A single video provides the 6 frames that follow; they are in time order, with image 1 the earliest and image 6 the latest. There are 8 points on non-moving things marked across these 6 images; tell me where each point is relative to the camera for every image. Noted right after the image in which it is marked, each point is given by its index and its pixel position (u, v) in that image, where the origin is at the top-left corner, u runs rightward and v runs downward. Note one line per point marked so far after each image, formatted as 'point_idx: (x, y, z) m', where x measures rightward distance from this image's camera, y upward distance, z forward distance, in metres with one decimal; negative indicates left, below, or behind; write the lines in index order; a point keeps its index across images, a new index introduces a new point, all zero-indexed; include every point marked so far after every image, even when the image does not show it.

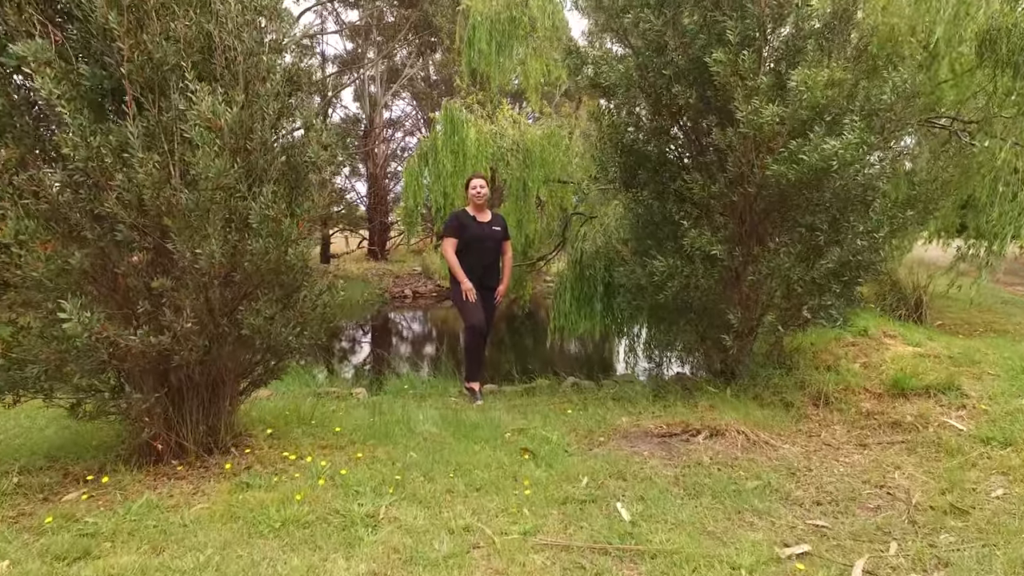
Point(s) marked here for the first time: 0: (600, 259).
0: (+0.9, +0.3, +6.9) m
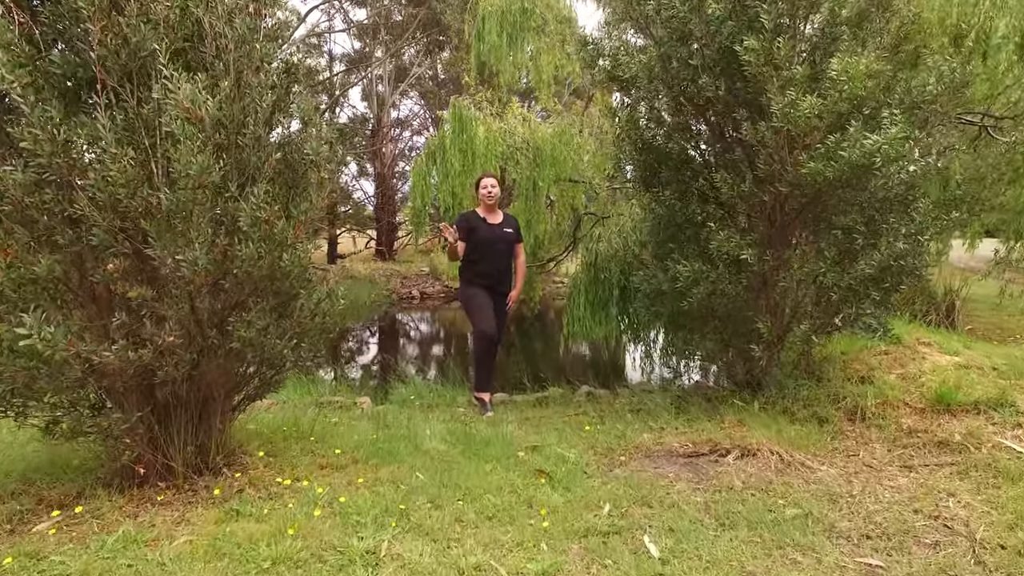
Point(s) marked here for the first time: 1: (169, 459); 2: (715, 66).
0: (+1.0, +0.3, +6.6) m
1: (-1.6, -0.8, +3.1) m
2: (+1.2, +1.3, +3.9) m
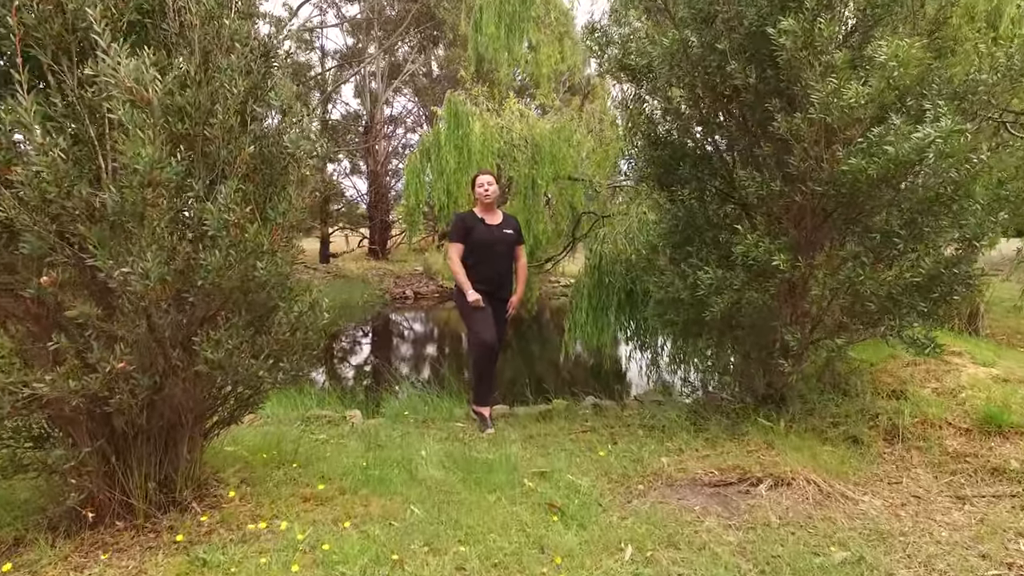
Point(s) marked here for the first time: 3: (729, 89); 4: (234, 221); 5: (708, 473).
0: (+1.0, +0.2, +6.2) m
1: (-1.6, -0.9, +2.7) m
2: (+1.3, +1.3, +3.6) m
3: (+1.2, +1.1, +3.7) m
4: (-1.0, +0.3, +2.4) m
5: (+1.0, -0.9, +3.4) m
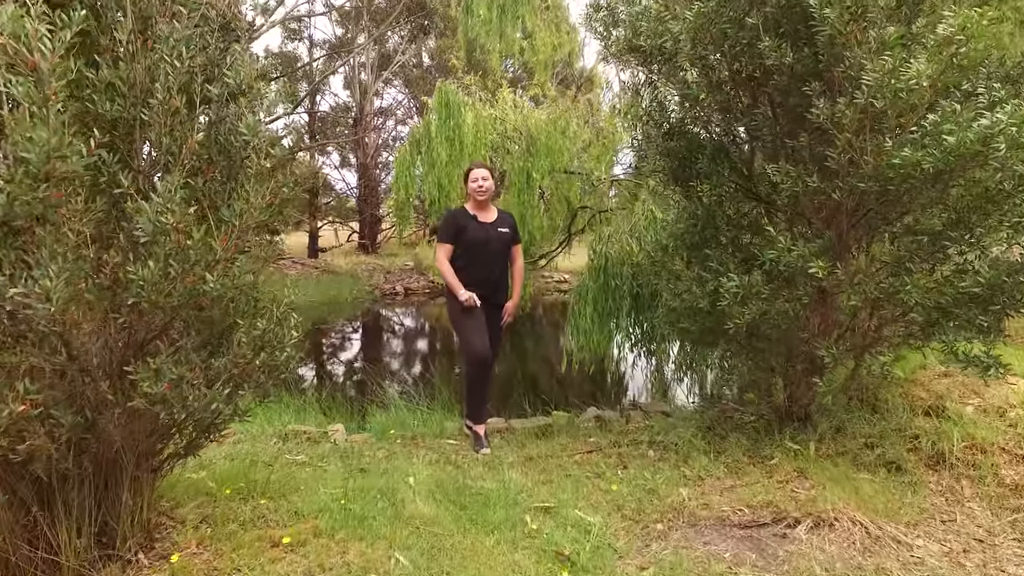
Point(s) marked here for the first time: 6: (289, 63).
0: (+1.0, +0.2, +5.8) m
1: (-1.6, -0.9, +2.3) m
2: (+1.3, +1.2, +3.1) m
3: (+1.2, +1.1, +3.2) m
4: (-1.0, +0.2, +2.0) m
5: (+1.0, -1.0, +3.0) m
6: (-5.7, +5.7, +16.8) m
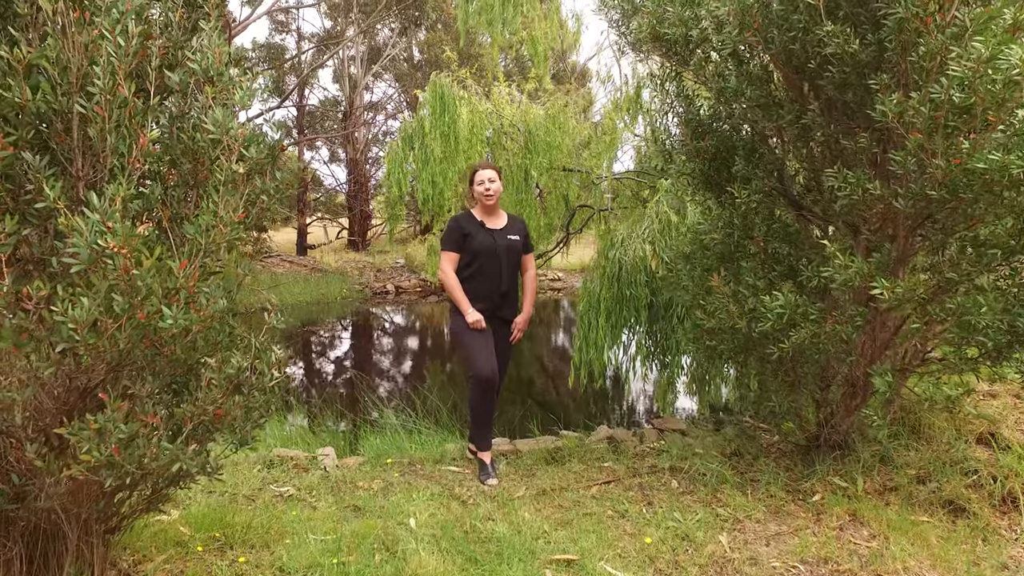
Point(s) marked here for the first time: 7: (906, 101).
0: (+1.0, +0.1, +5.4) m
1: (-1.5, -1.0, +1.9) m
2: (+1.3, +1.1, +2.7) m
3: (+1.3, +1.0, +2.8) m
4: (-0.9, +0.1, +1.6) m
5: (+1.1, -1.1, +2.6) m
6: (-5.8, +5.7, +16.2) m
7: (+1.5, +0.7, +2.5) m
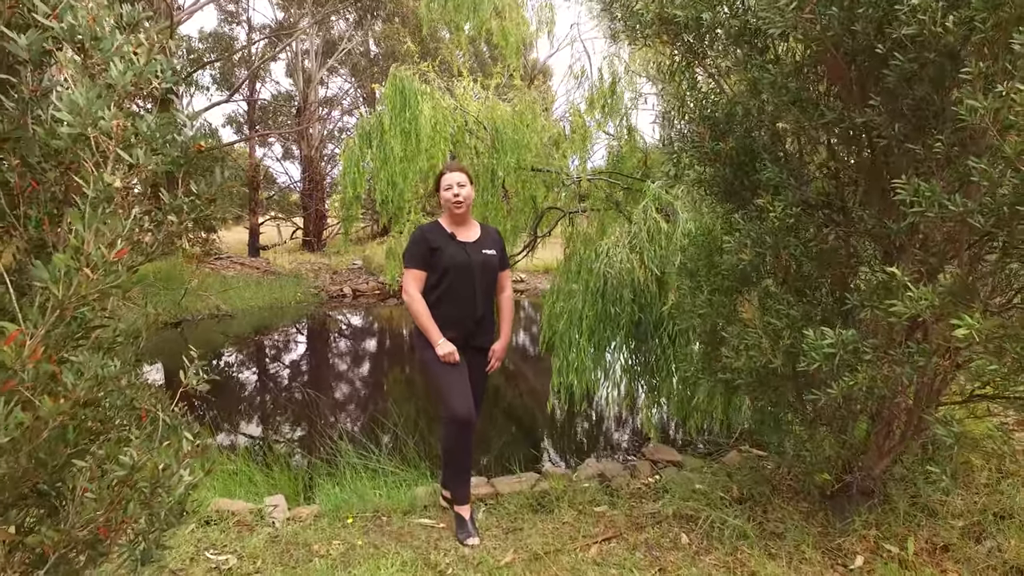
0: (+0.9, 0.0, +4.9) m
1: (-1.5, -1.1, +1.2) m
2: (+1.3, +1.0, +2.2) m
3: (+1.2, +0.9, +2.3) m
4: (-0.9, 0.0, +0.9) m
5: (+1.1, -1.2, +2.1) m
6: (-6.7, +5.6, +15.2) m
7: (+1.5, +0.6, +2.0) m
